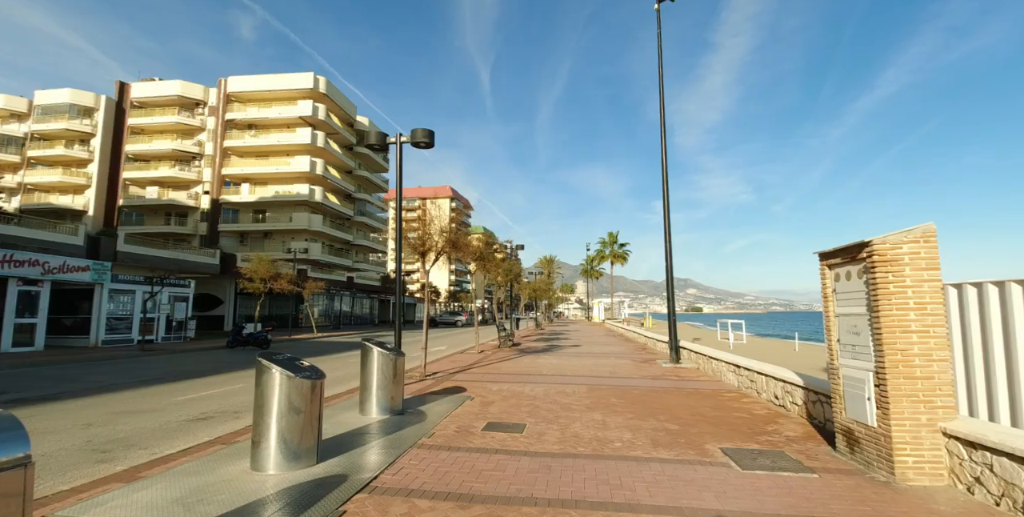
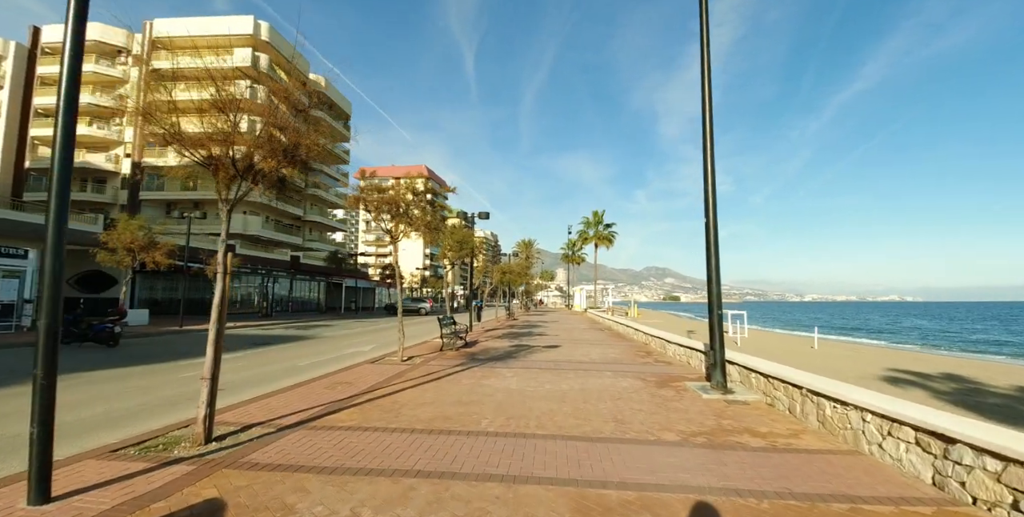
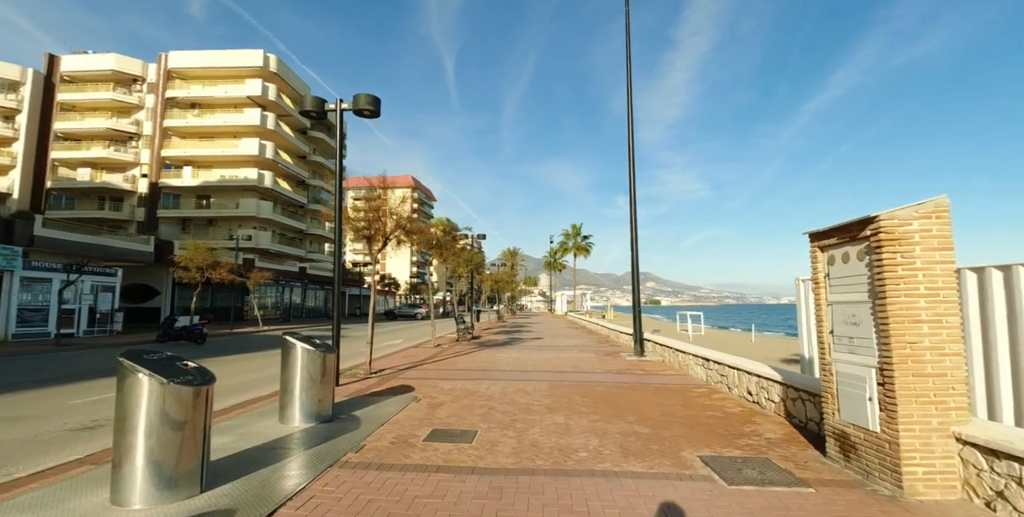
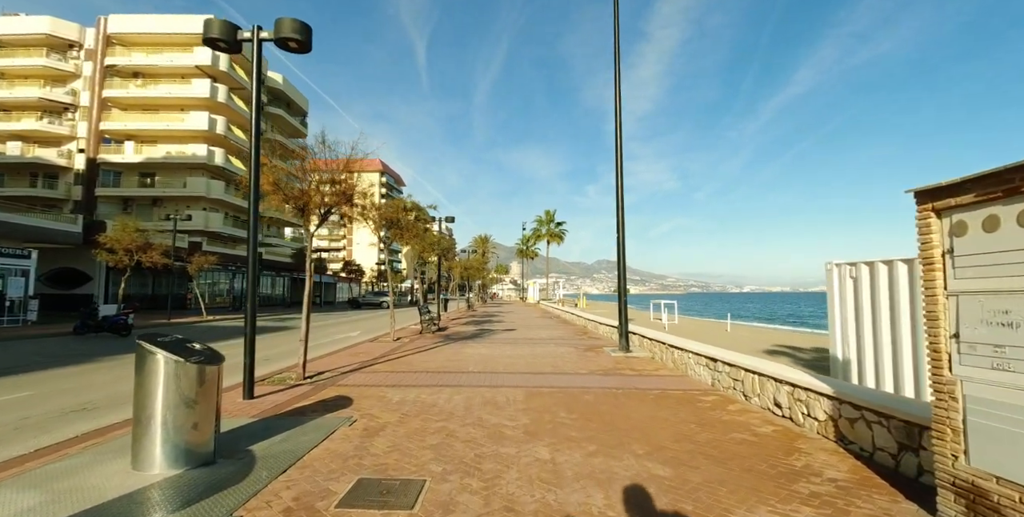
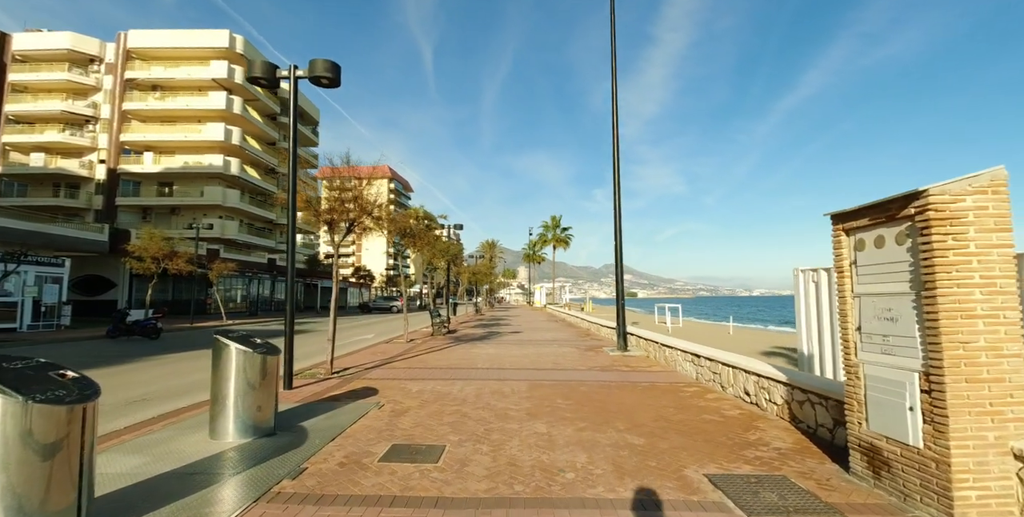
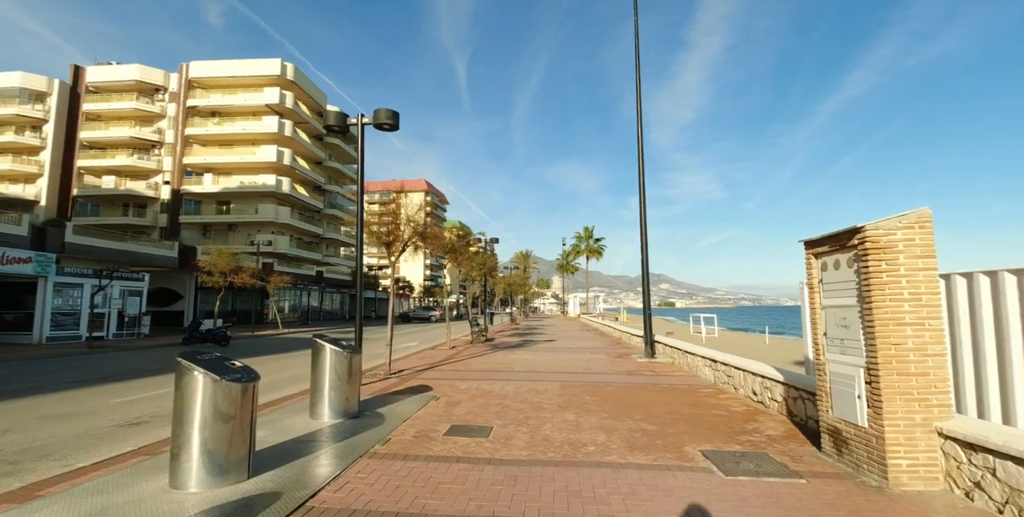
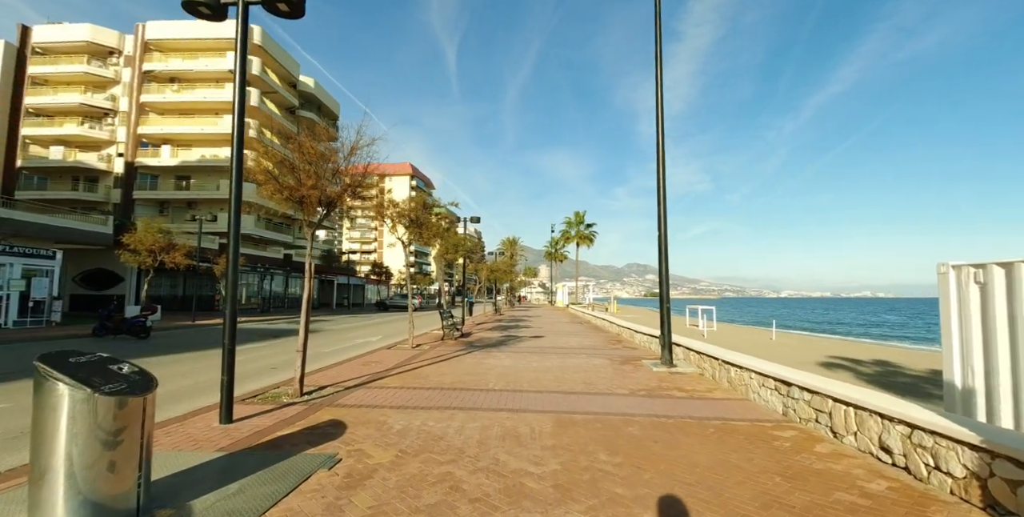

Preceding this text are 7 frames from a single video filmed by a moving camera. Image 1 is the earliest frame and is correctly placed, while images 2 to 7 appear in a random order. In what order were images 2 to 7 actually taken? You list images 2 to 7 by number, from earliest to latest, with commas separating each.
6, 3, 5, 4, 7, 2
